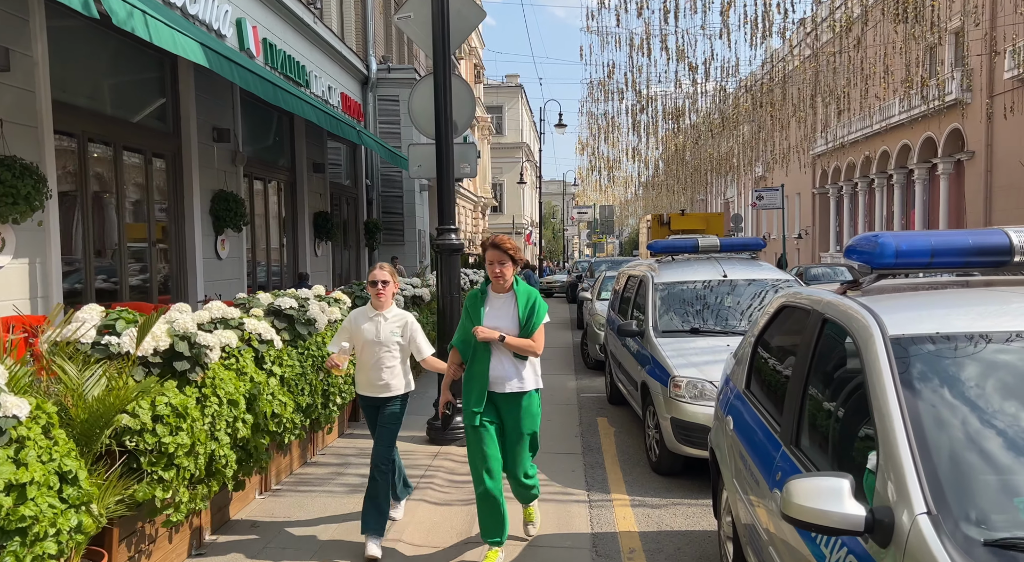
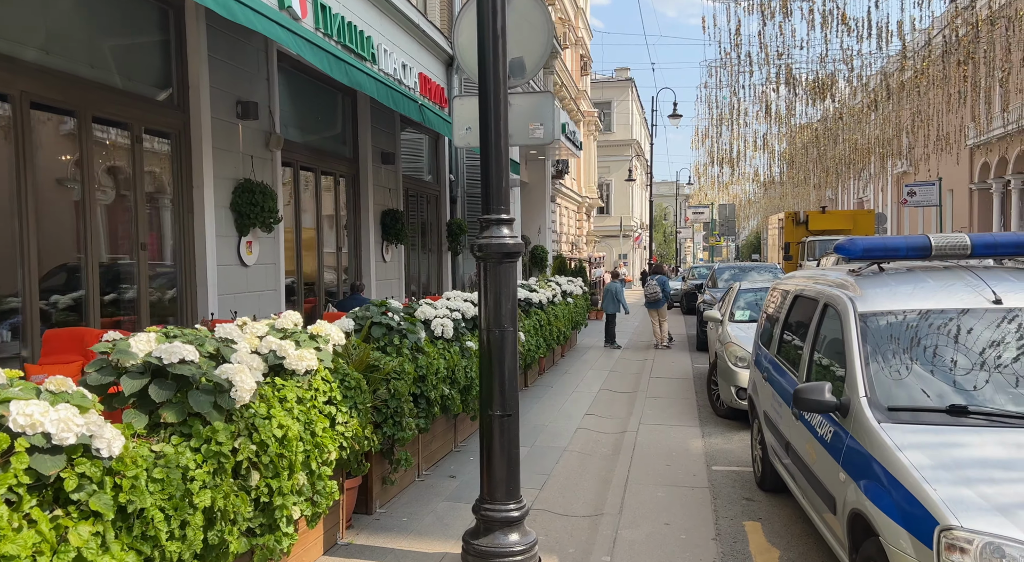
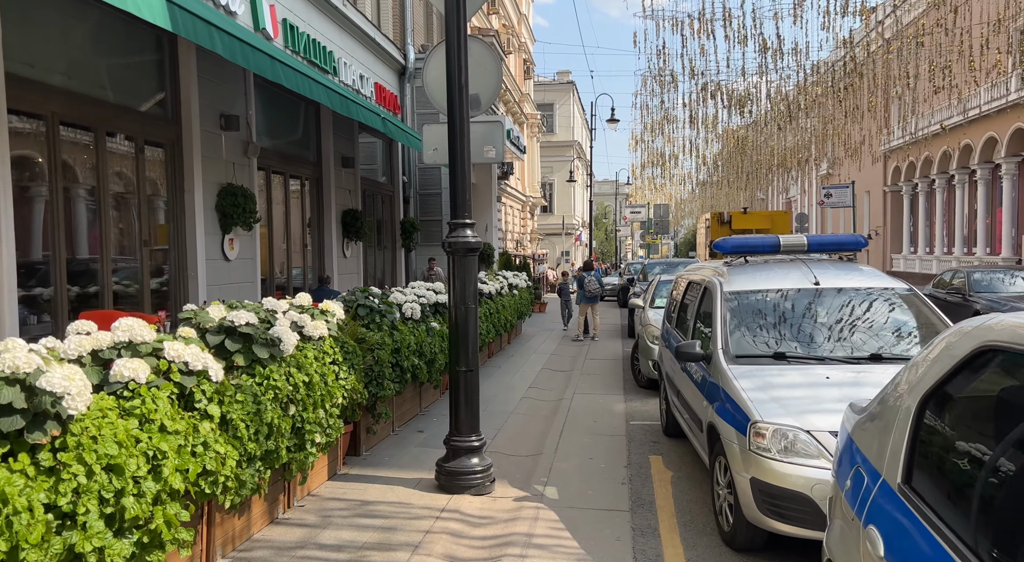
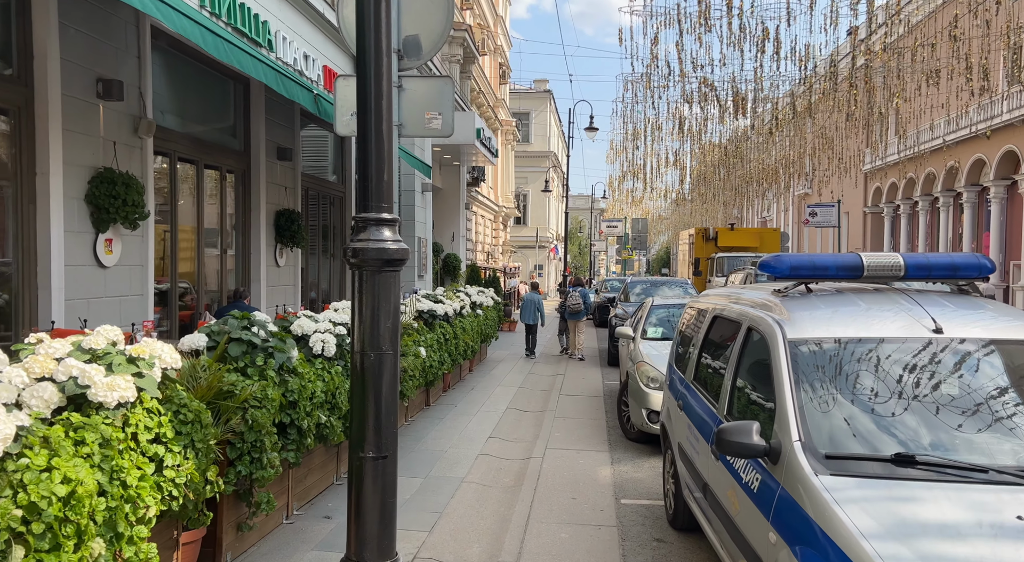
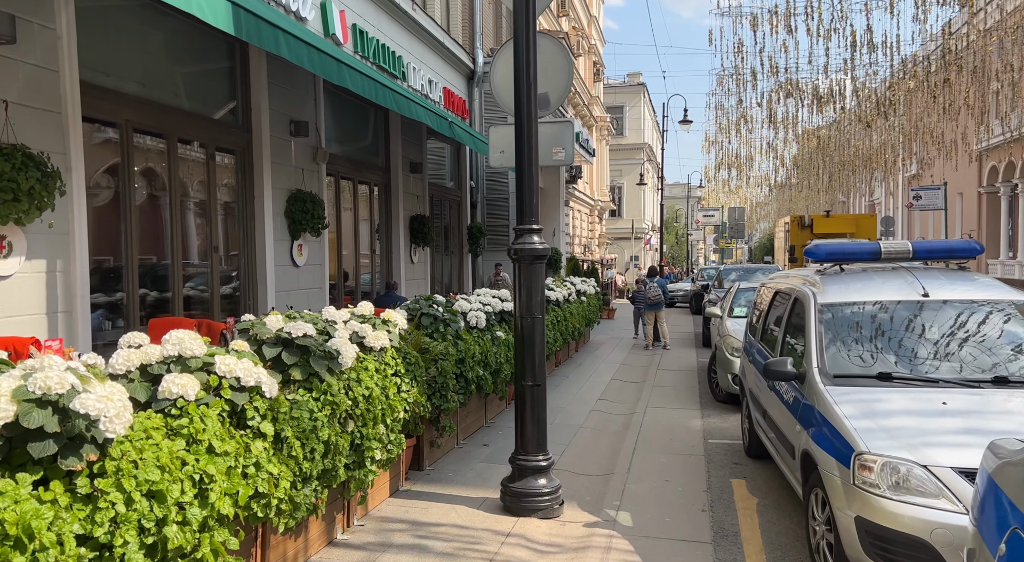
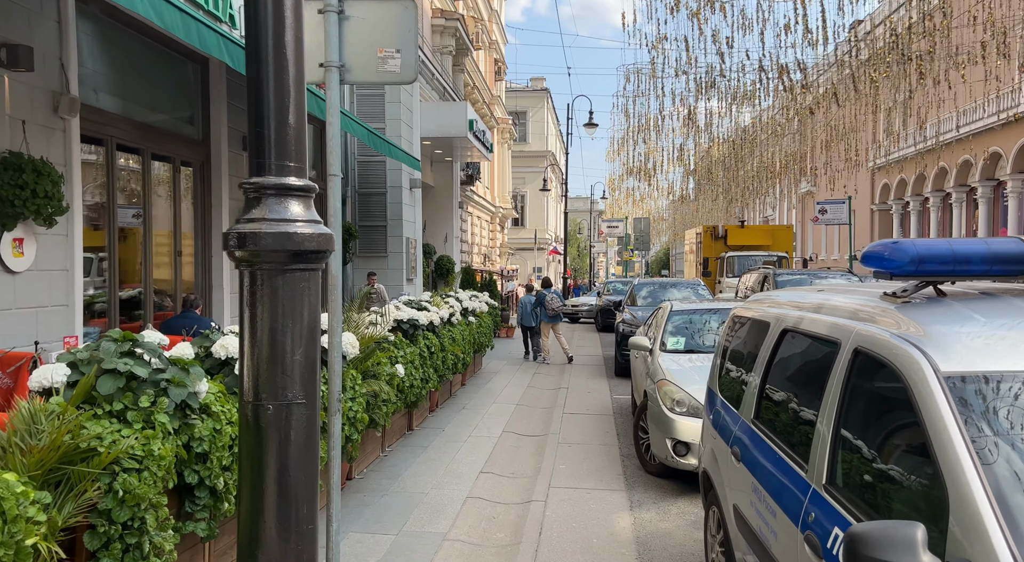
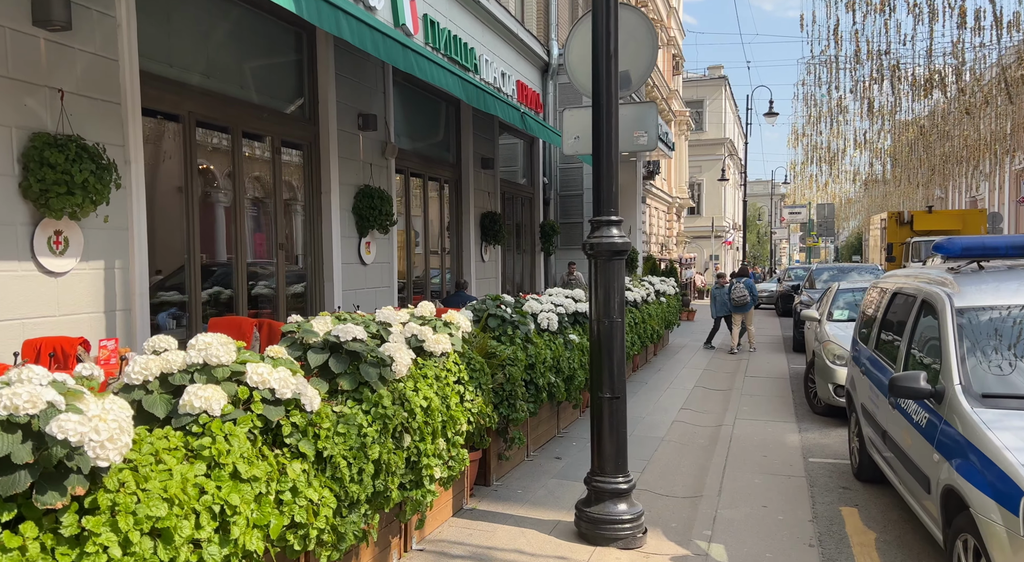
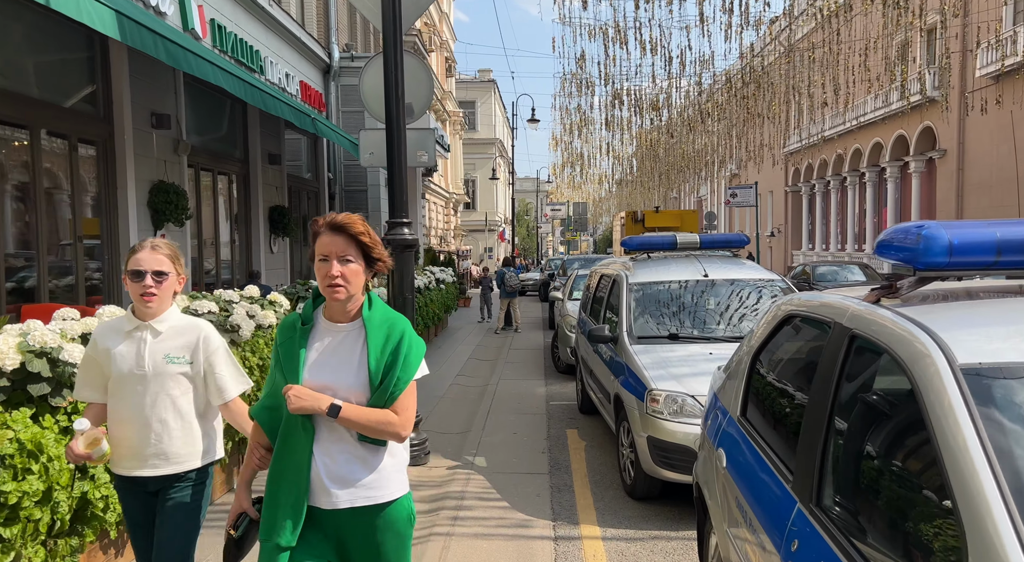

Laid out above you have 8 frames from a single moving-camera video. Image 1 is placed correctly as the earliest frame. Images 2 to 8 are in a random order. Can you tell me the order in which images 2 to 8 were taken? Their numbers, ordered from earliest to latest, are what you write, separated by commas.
8, 3, 5, 7, 2, 4, 6
